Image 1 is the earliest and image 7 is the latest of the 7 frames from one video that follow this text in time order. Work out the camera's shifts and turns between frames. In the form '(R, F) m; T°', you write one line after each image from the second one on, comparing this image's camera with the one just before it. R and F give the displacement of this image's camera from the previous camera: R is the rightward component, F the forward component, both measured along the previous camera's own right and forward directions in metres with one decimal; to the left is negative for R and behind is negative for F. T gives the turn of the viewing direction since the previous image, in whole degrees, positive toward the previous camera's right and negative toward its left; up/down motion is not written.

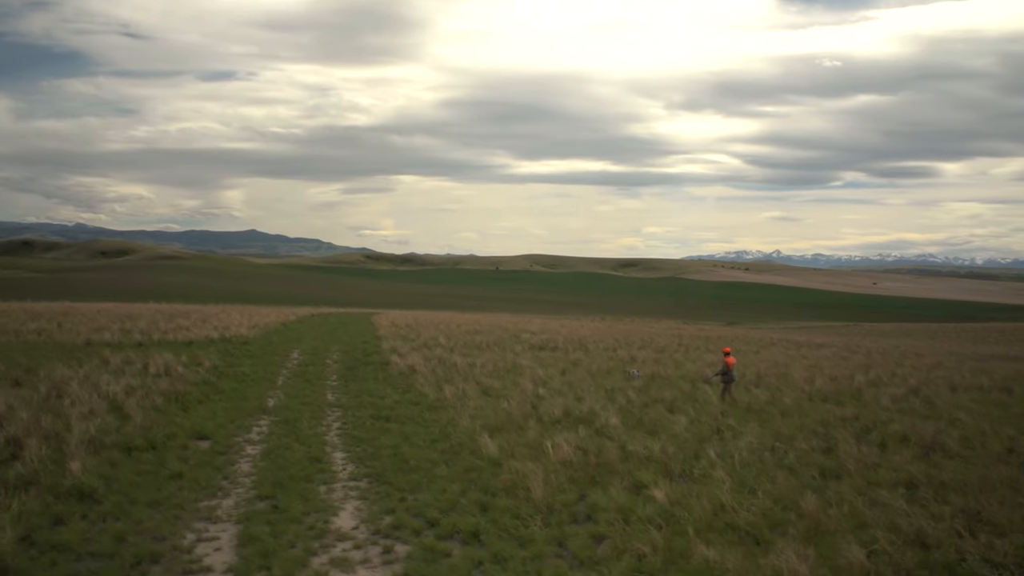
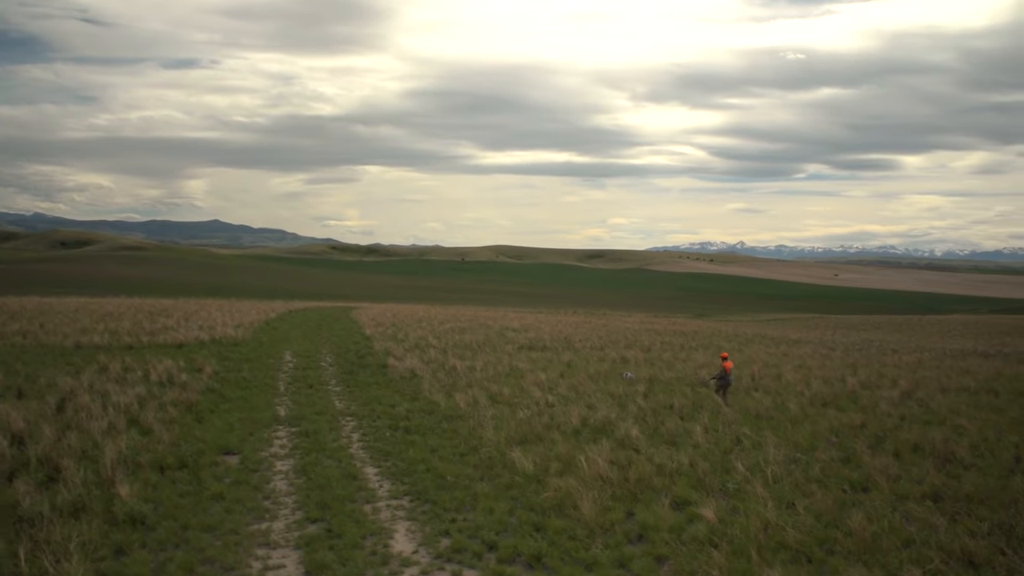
(-0.8, 0.0) m; +2°
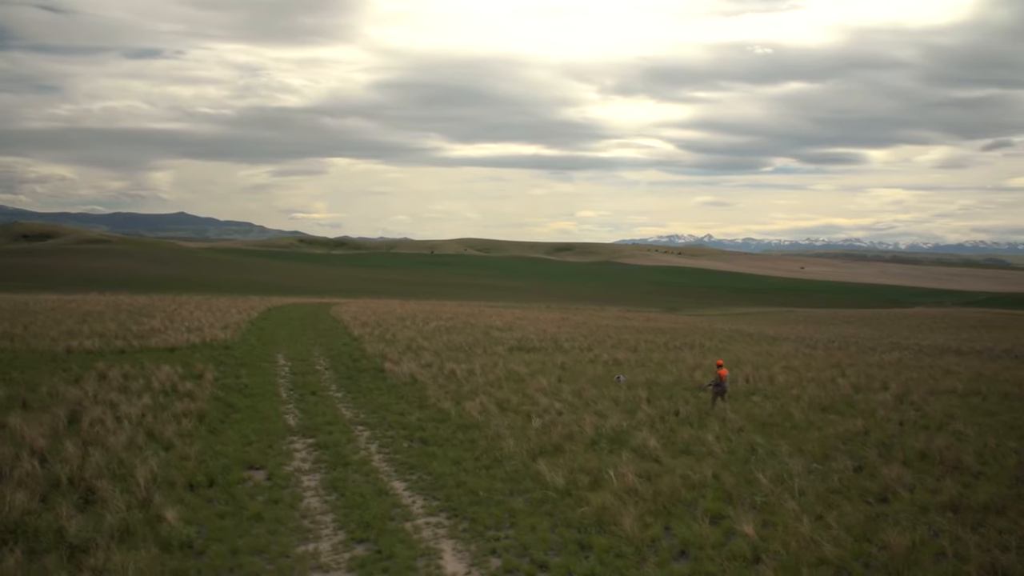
(-0.7, -0.1) m; +2°
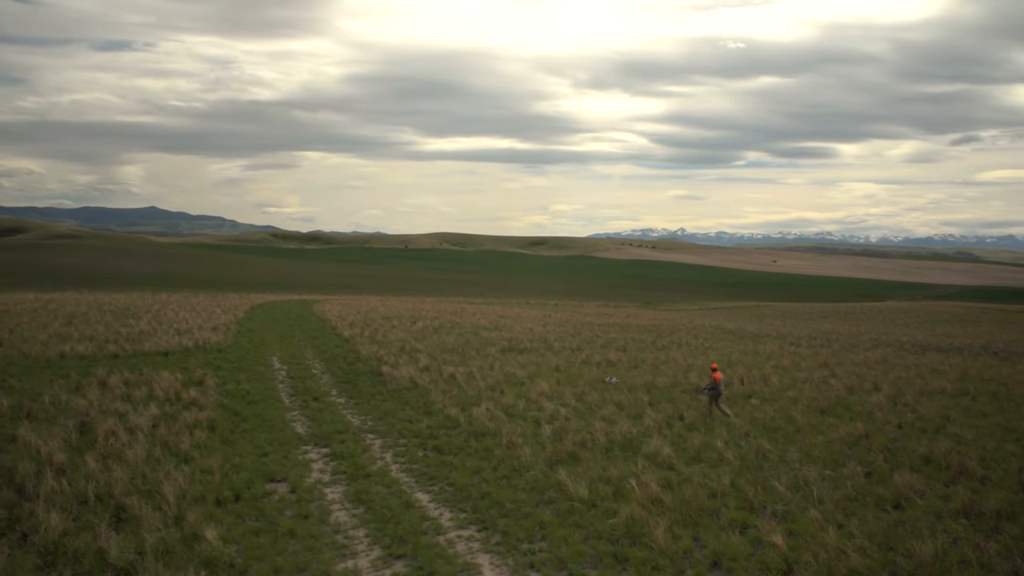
(-0.6, -0.1) m; +2°
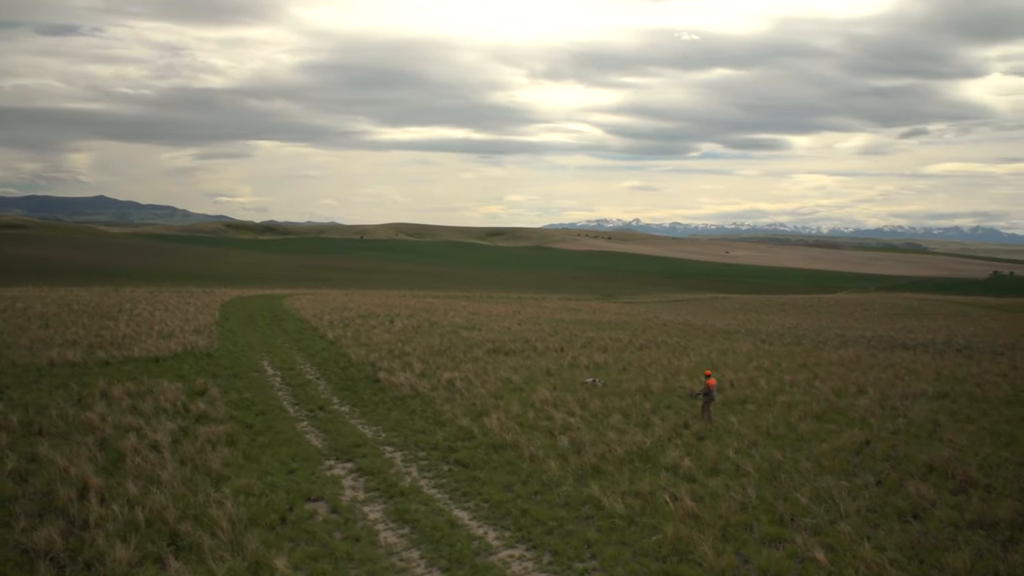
(-1.0, -0.2) m; +3°
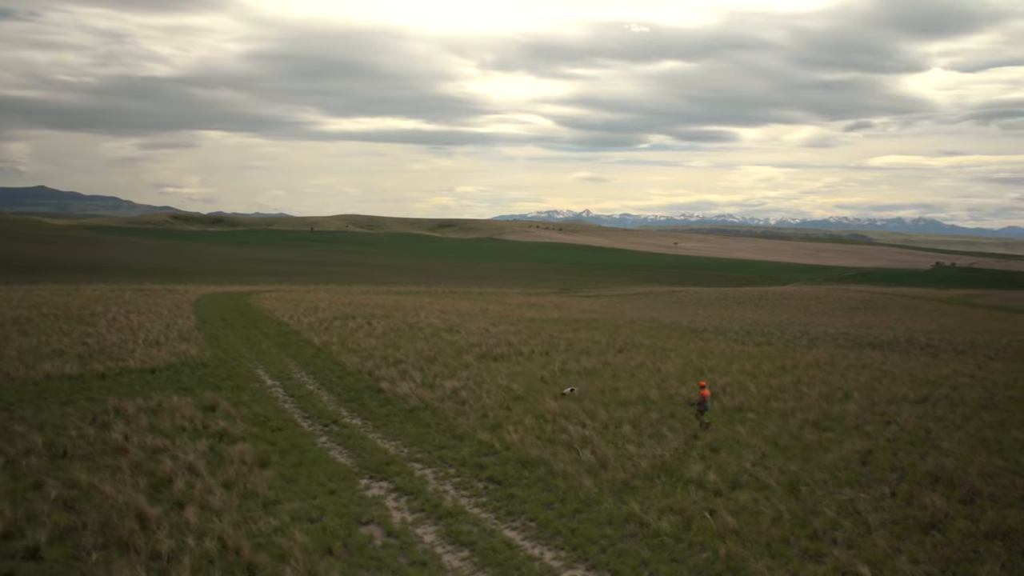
(-1.2, -0.3) m; +3°
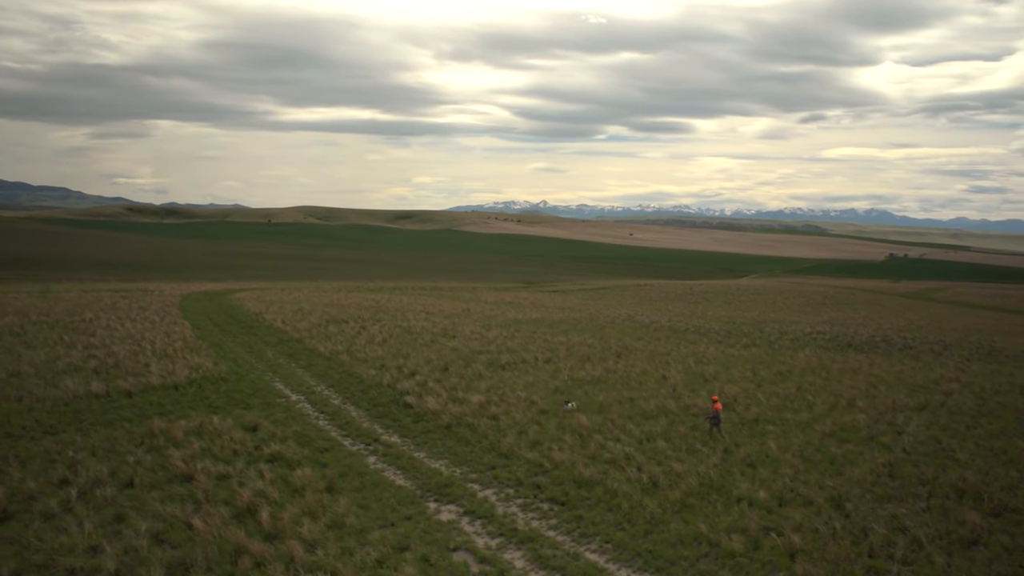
(-1.7, -0.6) m; +2°
